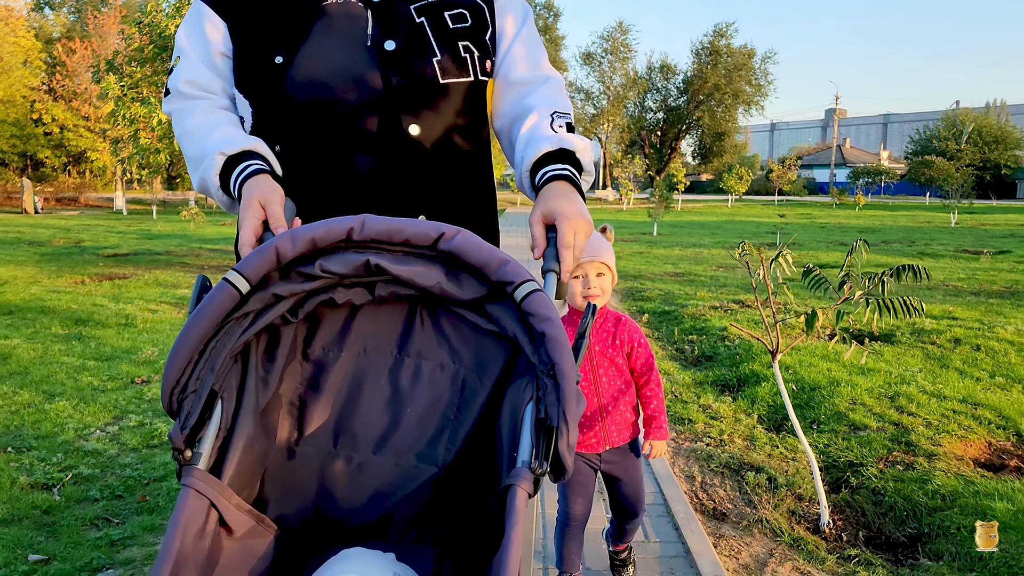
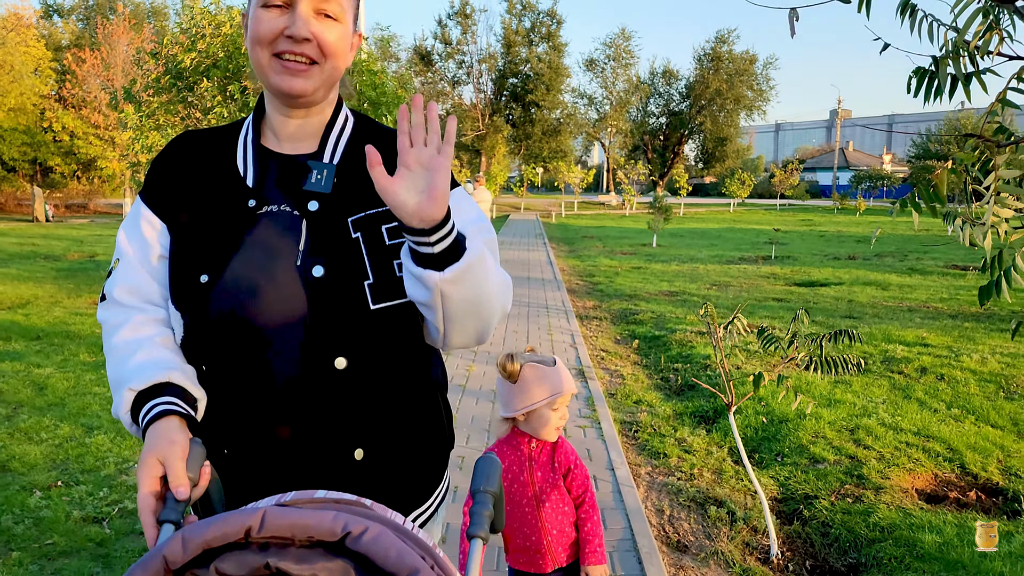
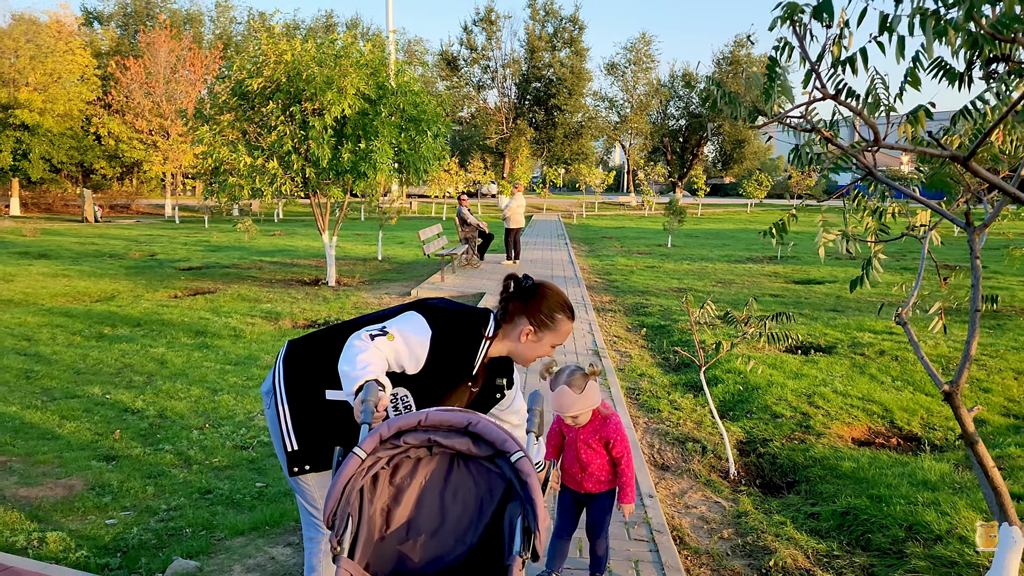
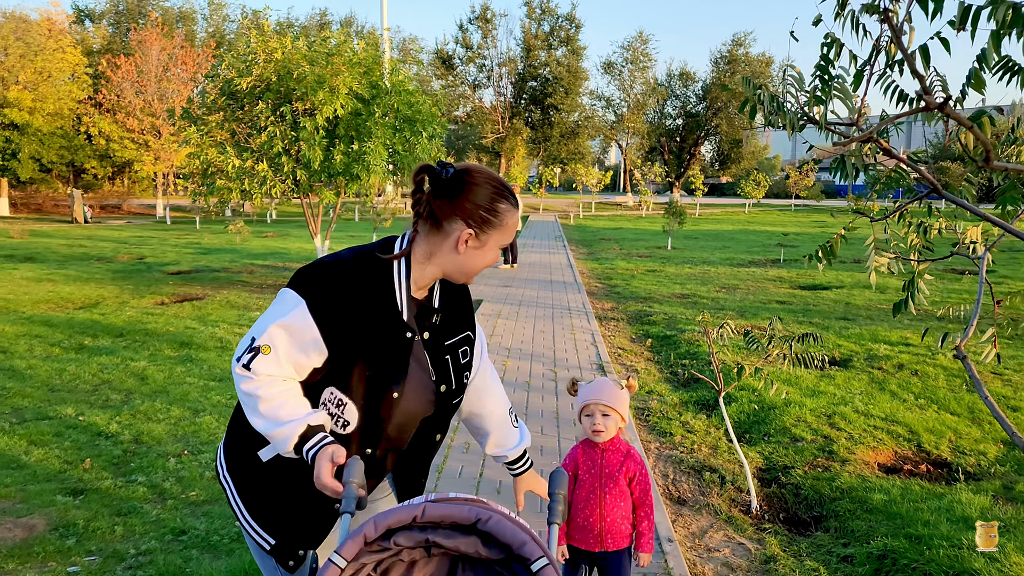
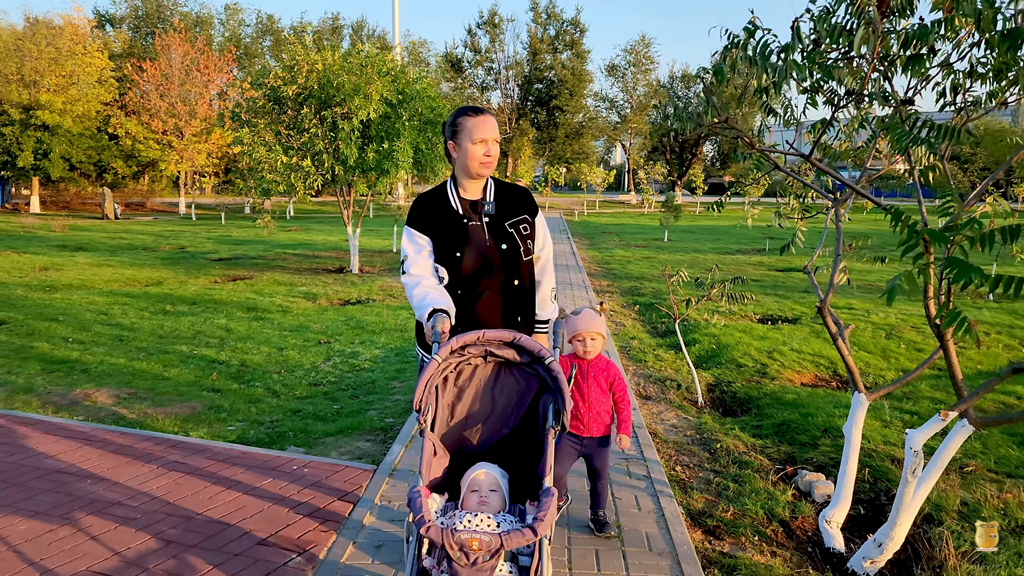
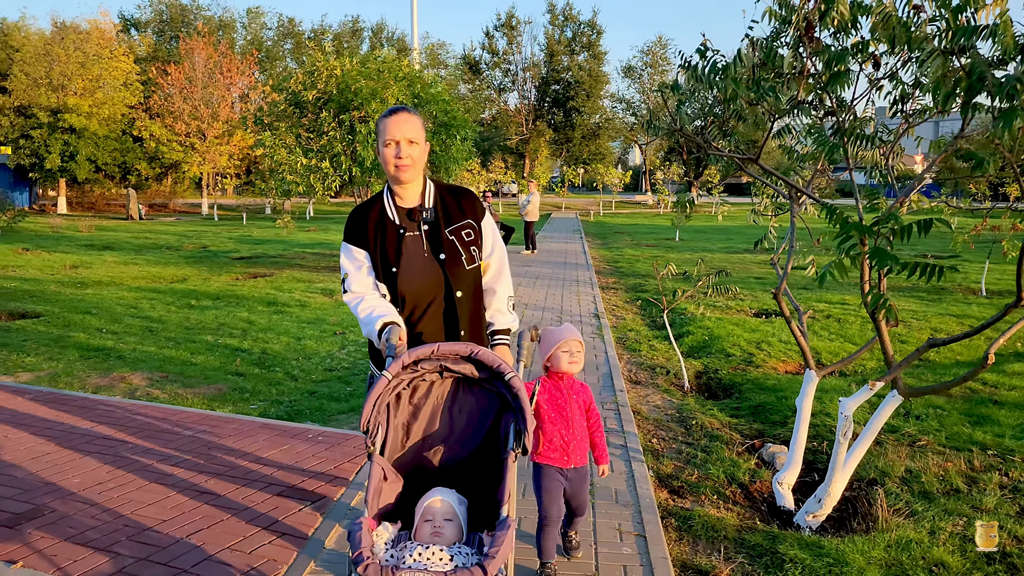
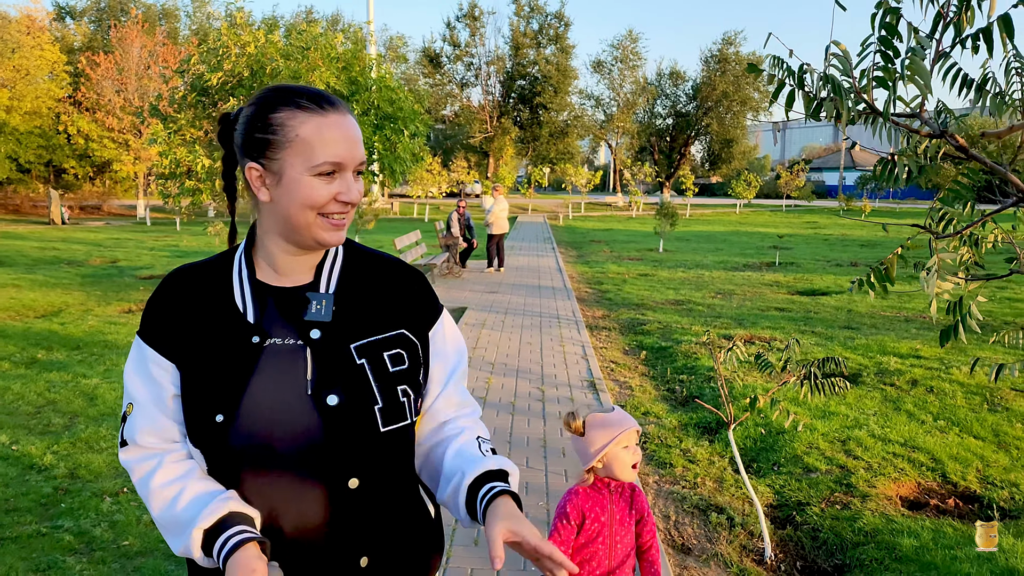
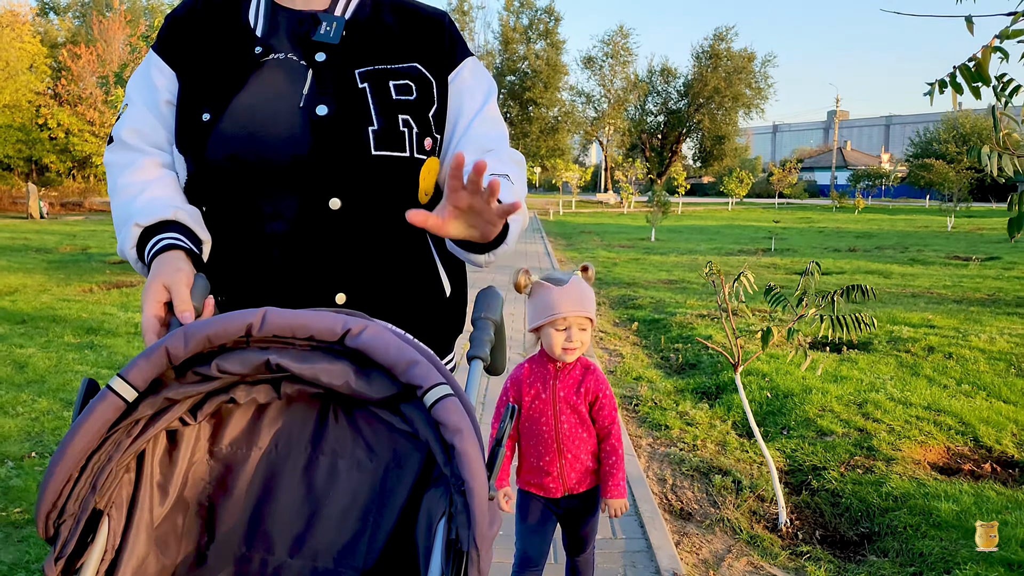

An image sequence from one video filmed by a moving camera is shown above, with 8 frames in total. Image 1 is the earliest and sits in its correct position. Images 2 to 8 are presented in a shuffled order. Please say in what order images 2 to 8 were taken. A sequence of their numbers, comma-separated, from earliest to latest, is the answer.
8, 2, 7, 4, 3, 5, 6
